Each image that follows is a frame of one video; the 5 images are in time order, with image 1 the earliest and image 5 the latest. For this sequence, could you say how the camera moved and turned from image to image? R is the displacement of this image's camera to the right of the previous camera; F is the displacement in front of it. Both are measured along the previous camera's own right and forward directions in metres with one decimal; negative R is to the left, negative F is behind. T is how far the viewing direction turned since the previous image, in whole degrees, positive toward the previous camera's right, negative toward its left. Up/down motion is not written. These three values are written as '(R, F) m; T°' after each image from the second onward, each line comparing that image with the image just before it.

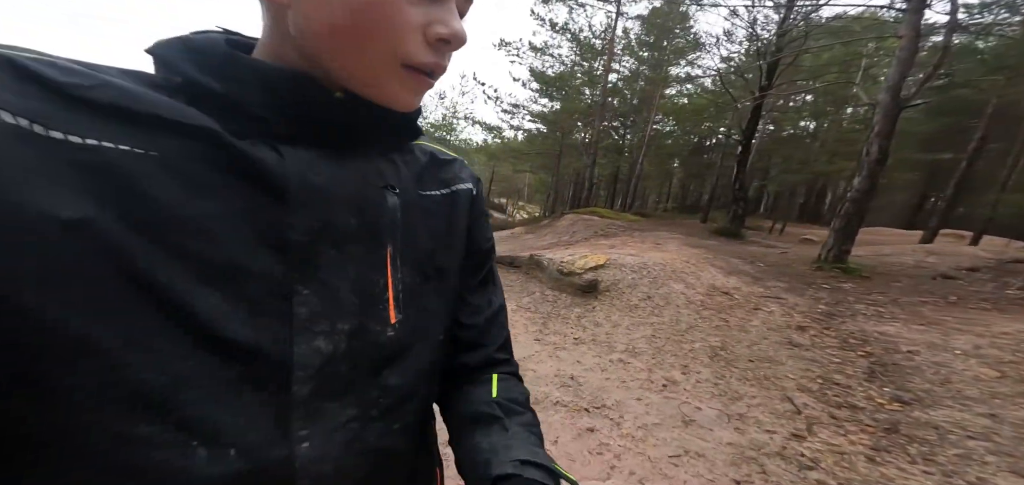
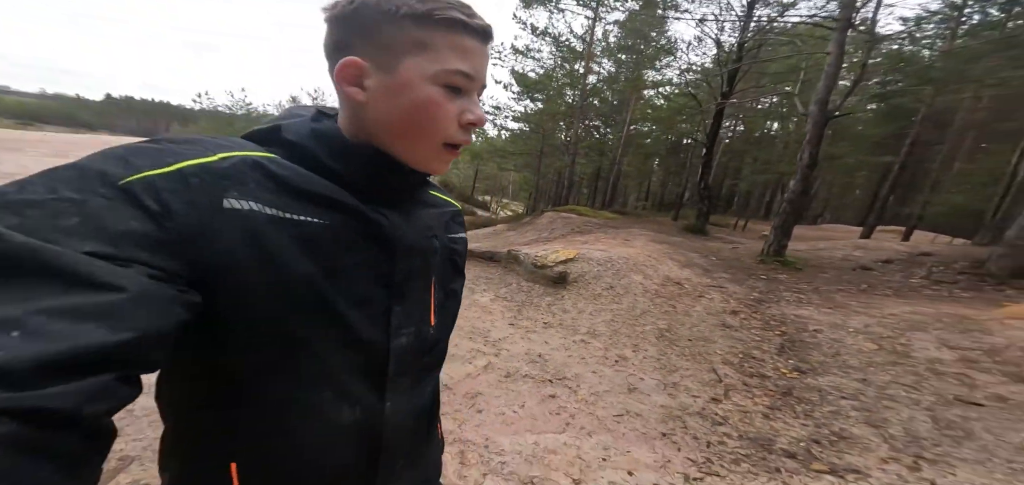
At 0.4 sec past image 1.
(+0.5, -1.5) m; +1°
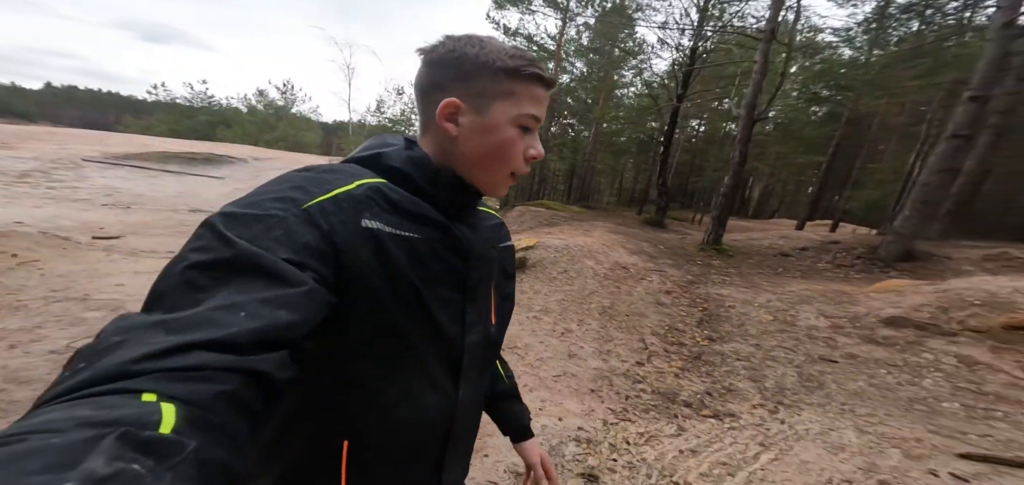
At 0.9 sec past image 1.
(+0.8, -1.4) m; +2°
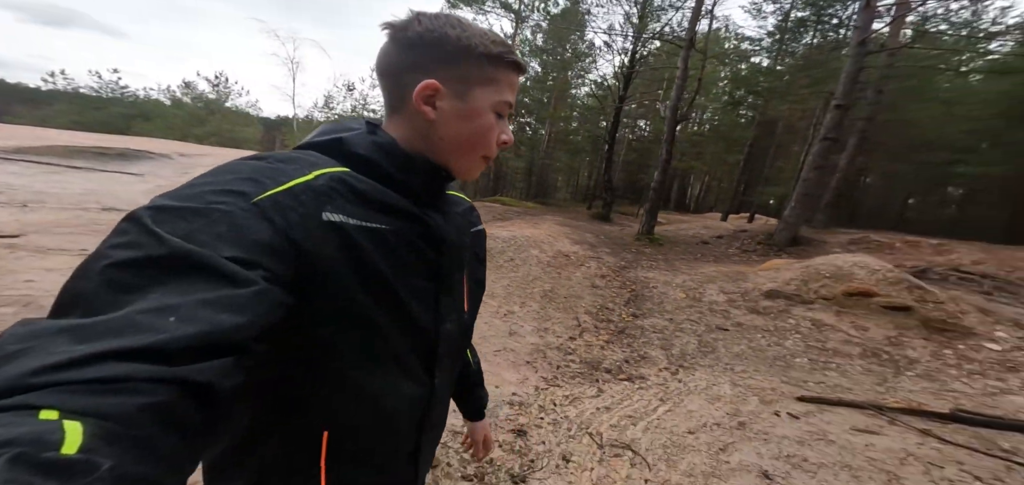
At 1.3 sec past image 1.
(+0.6, -1.1) m; +5°
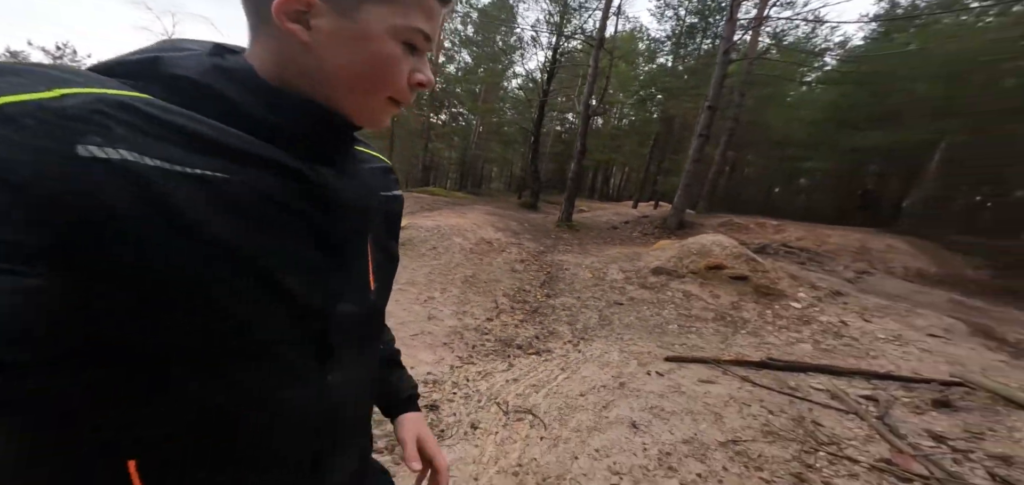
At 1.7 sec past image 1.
(+0.8, -0.7) m; +8°
